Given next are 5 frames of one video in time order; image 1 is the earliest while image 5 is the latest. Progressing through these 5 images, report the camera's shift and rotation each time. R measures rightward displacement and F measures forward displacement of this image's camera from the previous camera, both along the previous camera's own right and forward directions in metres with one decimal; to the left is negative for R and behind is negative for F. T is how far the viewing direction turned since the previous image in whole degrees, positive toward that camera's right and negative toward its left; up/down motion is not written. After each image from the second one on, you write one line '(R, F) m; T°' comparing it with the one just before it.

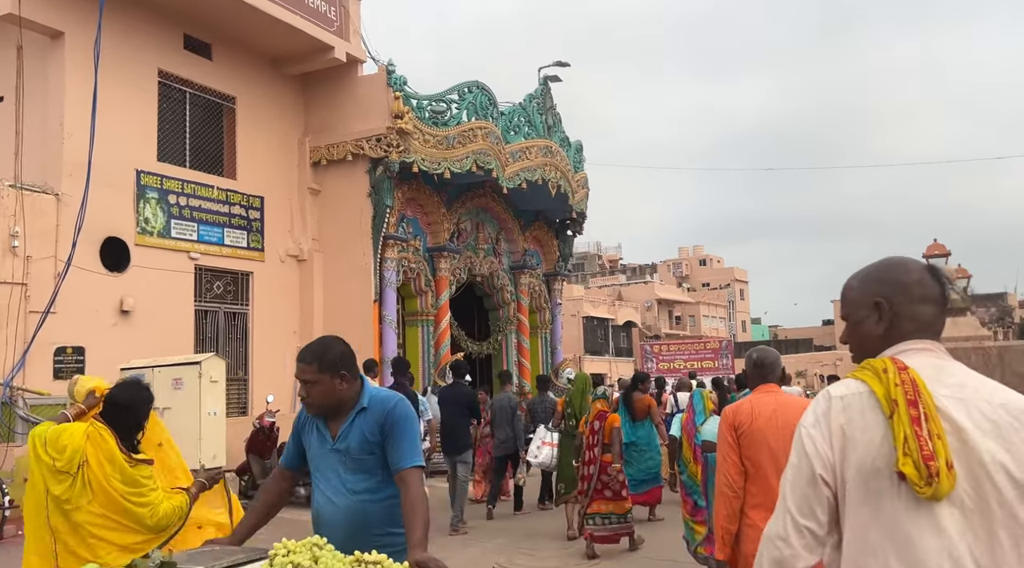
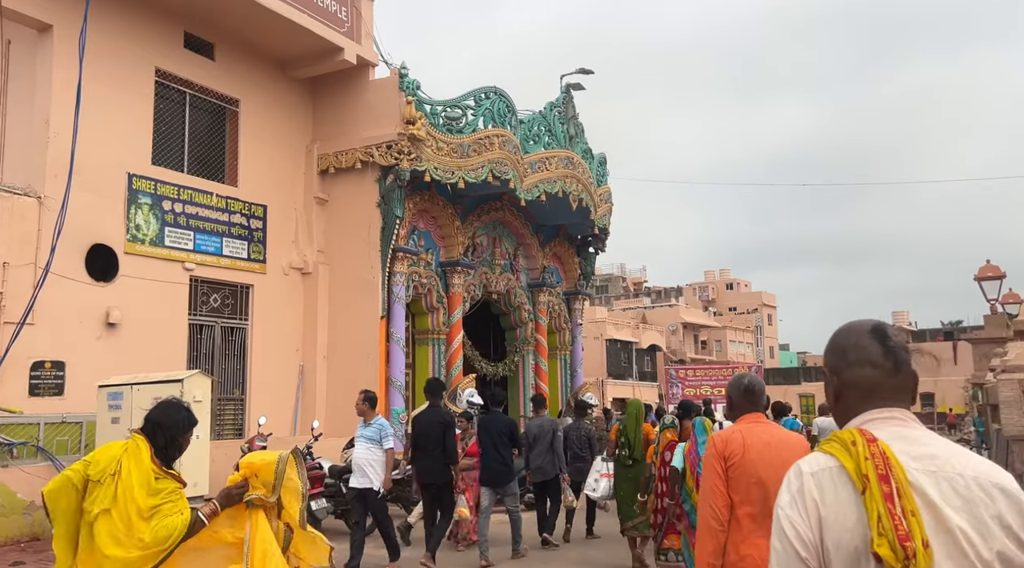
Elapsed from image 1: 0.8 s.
(+0.1, +0.9) m; -2°
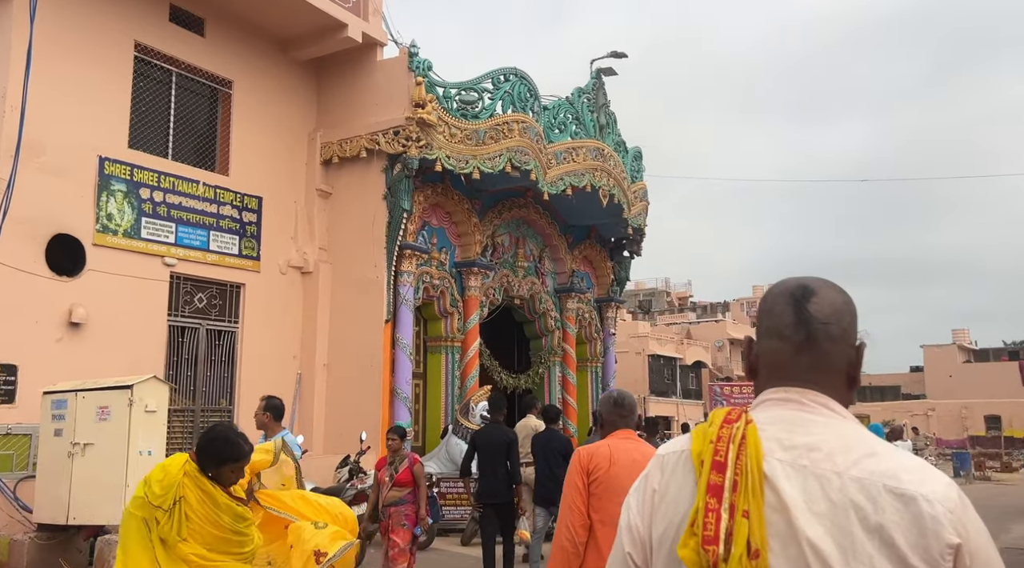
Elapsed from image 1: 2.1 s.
(+0.4, +1.4) m; -3°
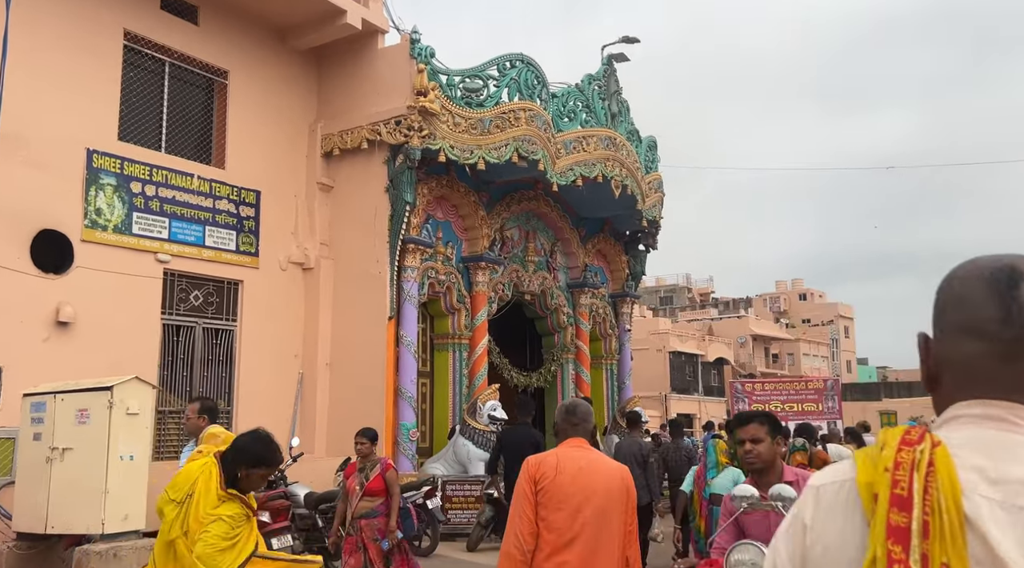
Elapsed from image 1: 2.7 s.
(+0.2, +0.5) m; -1°
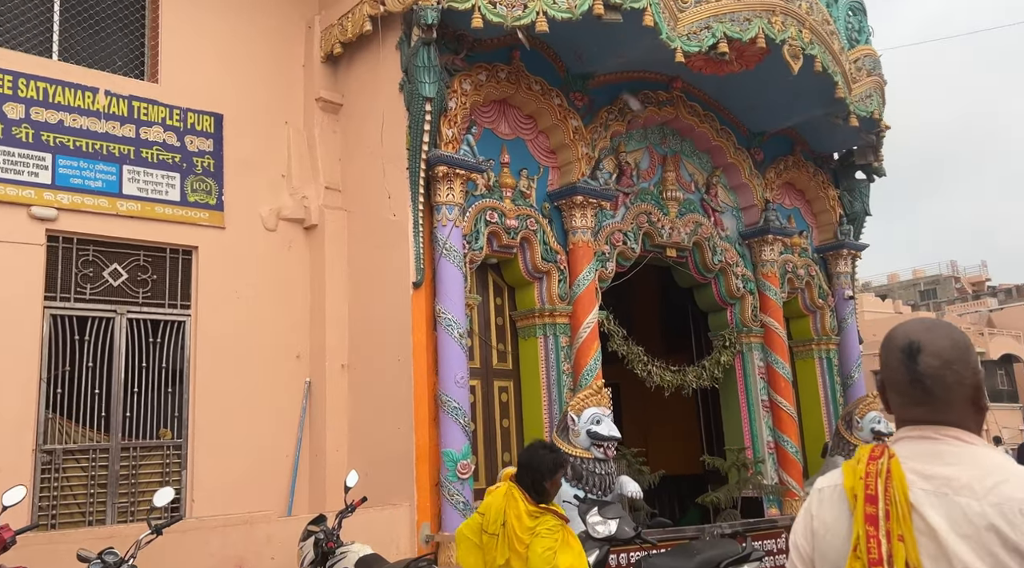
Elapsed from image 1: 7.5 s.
(+1.1, +4.7) m; -16°
